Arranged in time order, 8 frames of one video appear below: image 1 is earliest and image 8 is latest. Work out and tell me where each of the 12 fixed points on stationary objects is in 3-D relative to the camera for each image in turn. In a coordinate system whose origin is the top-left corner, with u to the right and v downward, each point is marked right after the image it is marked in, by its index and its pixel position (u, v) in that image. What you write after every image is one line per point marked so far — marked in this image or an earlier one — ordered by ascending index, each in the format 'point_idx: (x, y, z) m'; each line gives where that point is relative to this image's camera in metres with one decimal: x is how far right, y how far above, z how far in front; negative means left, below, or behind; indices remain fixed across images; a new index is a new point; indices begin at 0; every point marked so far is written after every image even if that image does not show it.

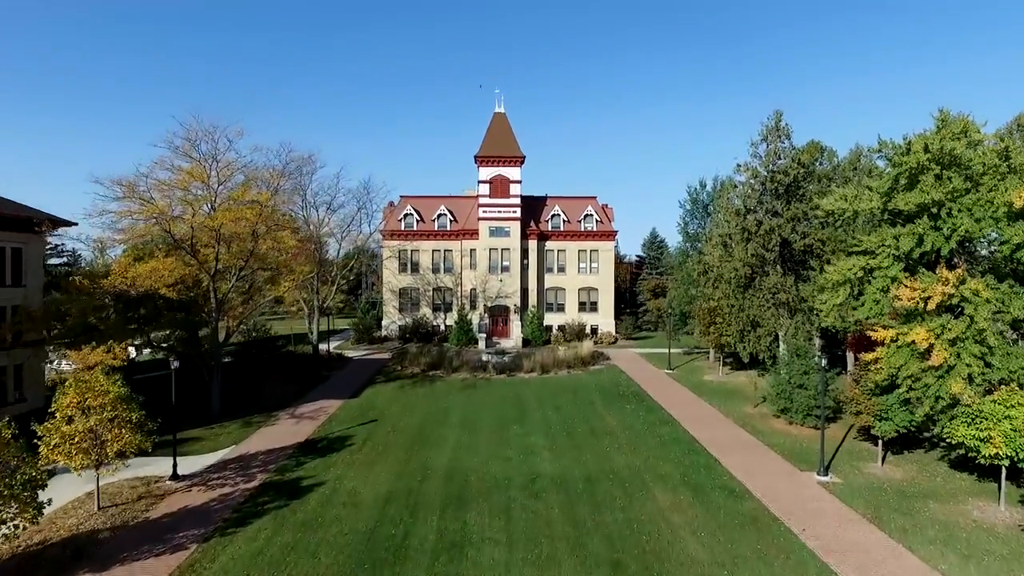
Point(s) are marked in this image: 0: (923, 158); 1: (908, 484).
0: (+13.2, +4.2, +19.7) m
1: (+11.9, -5.9, +18.6) m
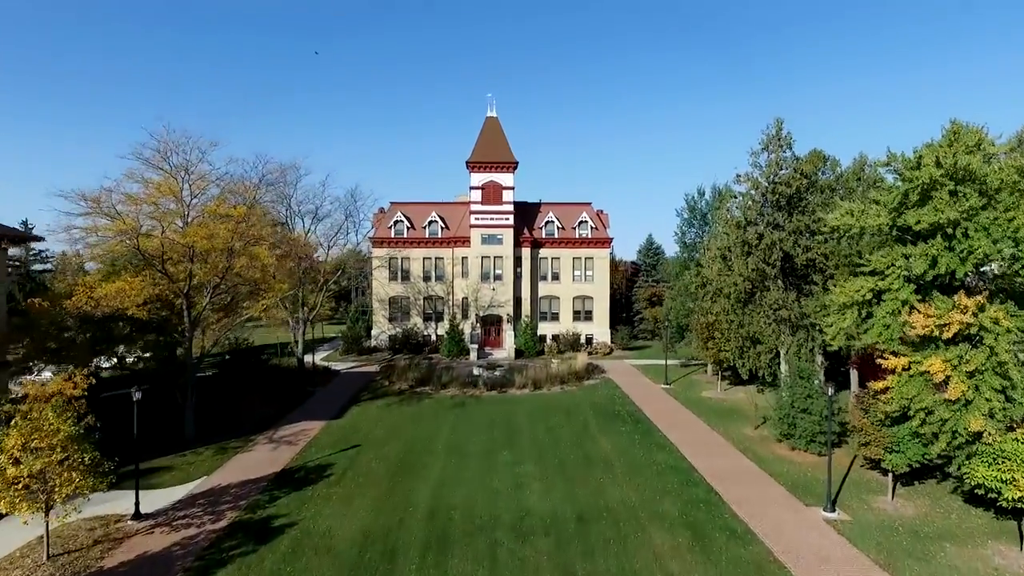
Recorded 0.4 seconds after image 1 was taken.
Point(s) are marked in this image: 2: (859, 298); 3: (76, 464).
0: (+12.8, +3.5, +18.5) m
1: (+11.5, -6.6, +17.4) m
2: (+10.8, -0.3, +19.1) m
3: (-10.7, -4.3, +15.1) m
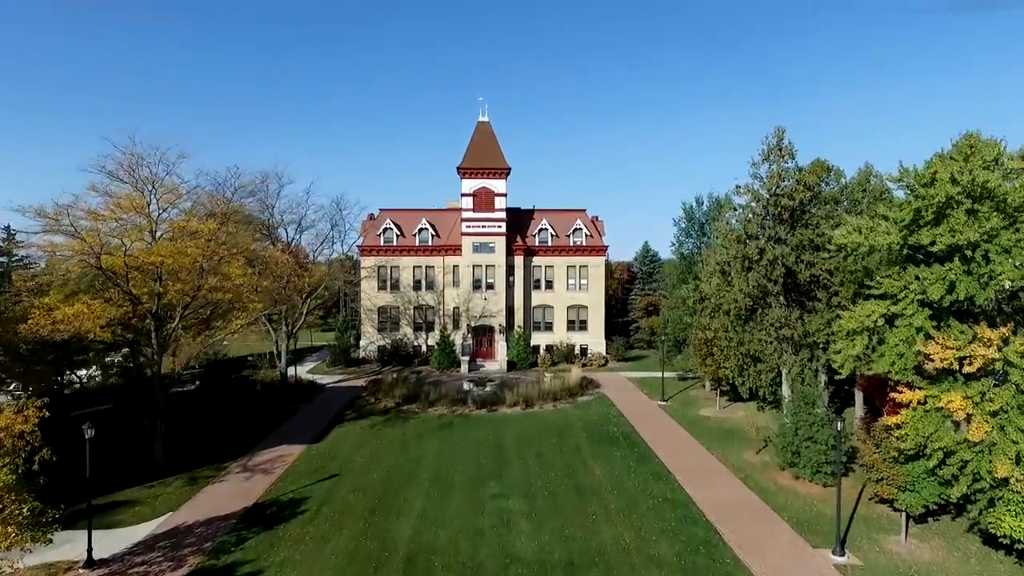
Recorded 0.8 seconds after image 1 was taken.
0: (+12.3, +2.7, +17.3) m
1: (+11.1, -7.3, +16.1) m
2: (+10.4, -1.1, +17.8) m
3: (-11.1, -5.0, +13.7) m
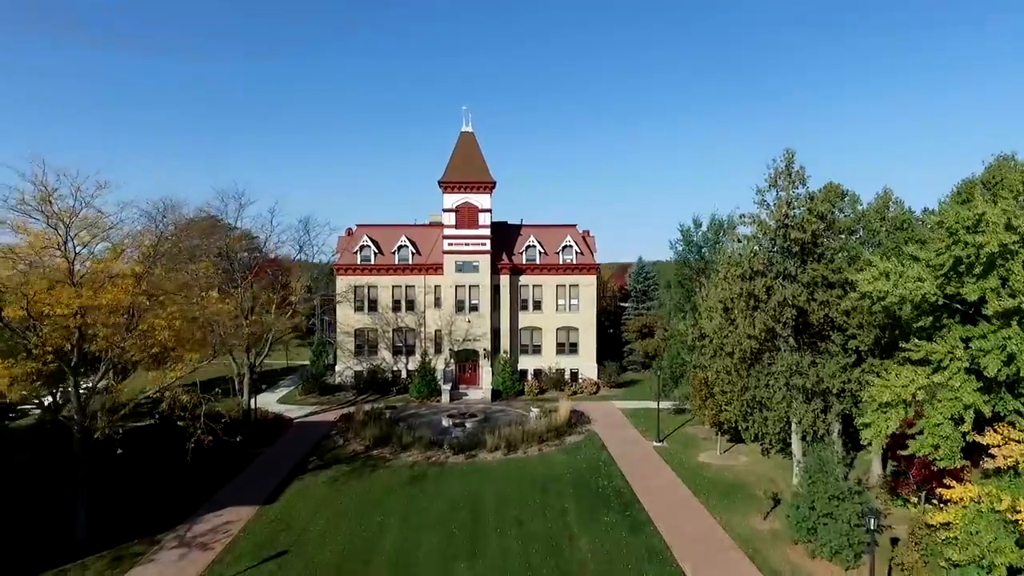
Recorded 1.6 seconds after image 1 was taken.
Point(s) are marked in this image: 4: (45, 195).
0: (+11.5, +1.2, +14.4) m
1: (+10.4, -8.9, +13.2) m
2: (+9.6, -2.6, +15.0) m
3: (-11.8, -6.7, +10.6) m
4: (-14.6, +2.8, +19.0) m
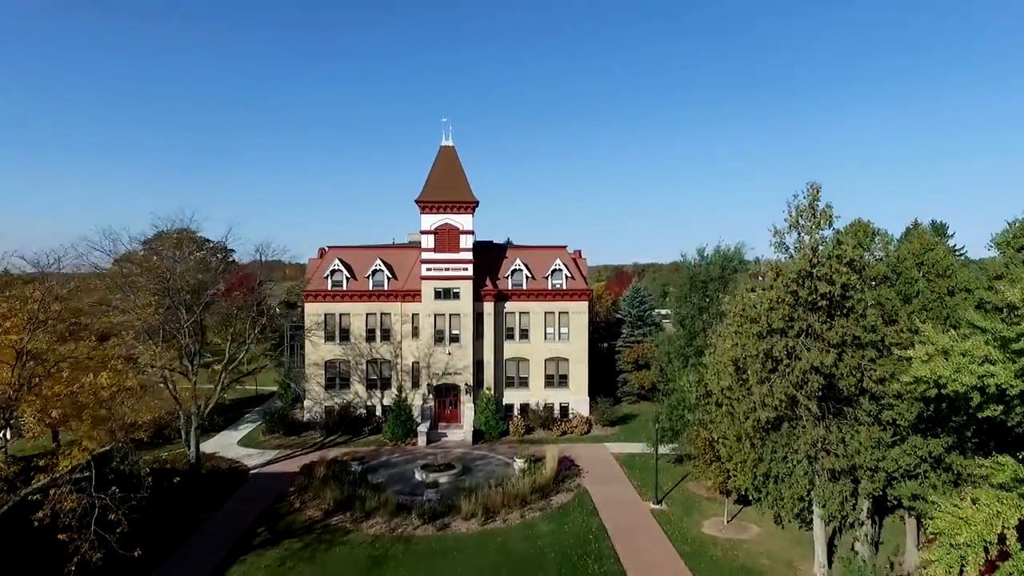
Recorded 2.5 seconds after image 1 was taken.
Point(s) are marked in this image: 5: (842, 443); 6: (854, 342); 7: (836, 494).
0: (+10.7, -0.7, +10.8) m
1: (+9.6, -10.8, +9.6) m
2: (+8.8, -4.5, +11.3) m
3: (-12.6, -8.5, +6.8) m
4: (-15.4, +0.9, +15.2) m
5: (+10.4, -4.9, +19.4) m
6: (+10.5, -1.7, +19.1) m
7: (+10.2, -6.5, +19.5) m
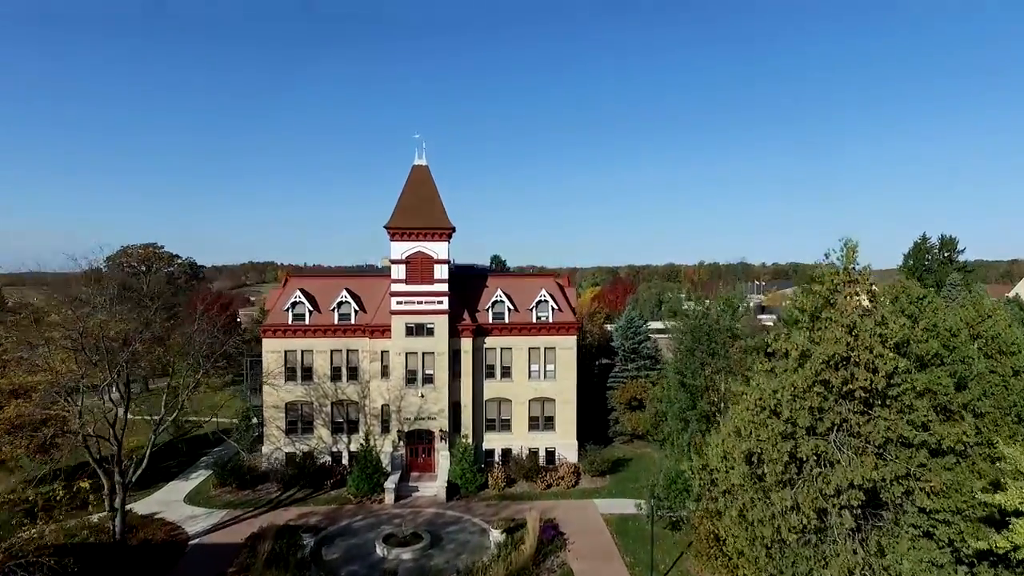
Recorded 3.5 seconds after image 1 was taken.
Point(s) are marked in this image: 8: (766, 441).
0: (+9.8, -2.8, +6.8) m
1: (+8.6, -12.9, +5.7) m
2: (+7.8, -6.6, +7.4) m
3: (-13.5, -10.7, +2.7) m
4: (-16.4, -1.2, +11.0) m
5: (+9.3, -7.0, +15.5) m
6: (+9.5, -3.8, +15.1) m
7: (+9.2, -8.6, +15.5) m
8: (+6.6, -4.0, +16.1) m
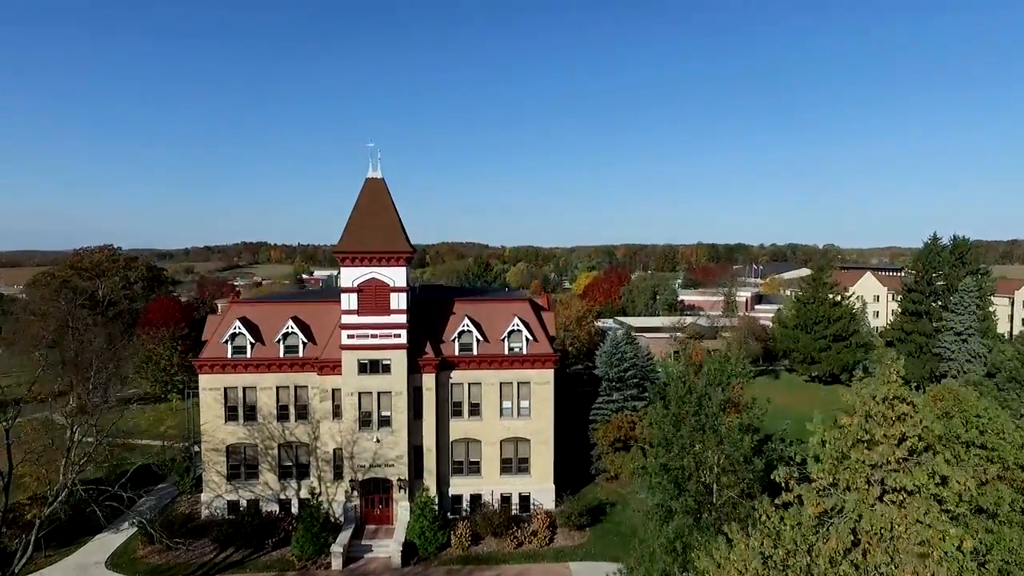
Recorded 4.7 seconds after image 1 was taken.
0: (+8.1, -5.6, +2.6) m
1: (+7.0, -15.7, +1.8) m
2: (+6.2, -9.3, +3.2) m
3: (-15.1, -13.5, -1.4) m
4: (-18.1, -3.8, +6.6) m
5: (+7.7, -9.4, +11.3) m
6: (+7.9, -6.2, +10.9) m
7: (+7.5, -11.0, +11.5) m
8: (+5.0, -6.4, +11.9) m
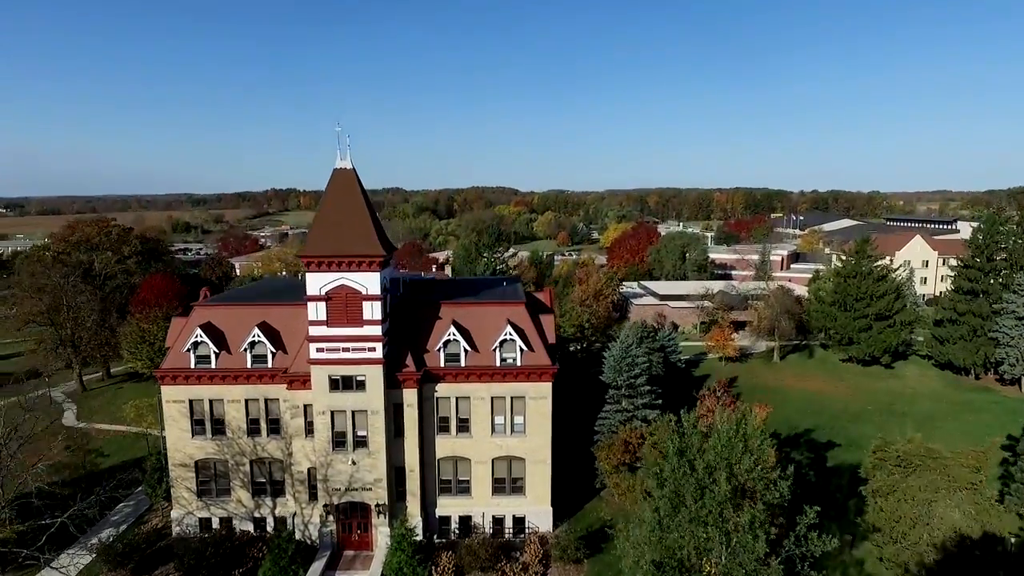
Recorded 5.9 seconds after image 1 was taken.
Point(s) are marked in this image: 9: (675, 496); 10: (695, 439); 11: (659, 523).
0: (+6.1, -8.7, -1.4) m
1: (+4.9, -18.8, -1.2) m
2: (+4.2, -12.4, -0.3) m
3: (-17.3, -16.9, -3.4) m
4: (-19.9, -6.4, +3.8) m
5: (+6.1, -11.7, +7.7) m
6: (+6.2, -8.6, +6.9) m
7: (+6.0, -13.3, +8.0) m
8: (+3.4, -8.6, +8.1) m
9: (+5.4, -5.5, +20.0) m
10: (+5.9, -4.3, +20.5) m
11: (+4.9, -6.5, +19.2) m
